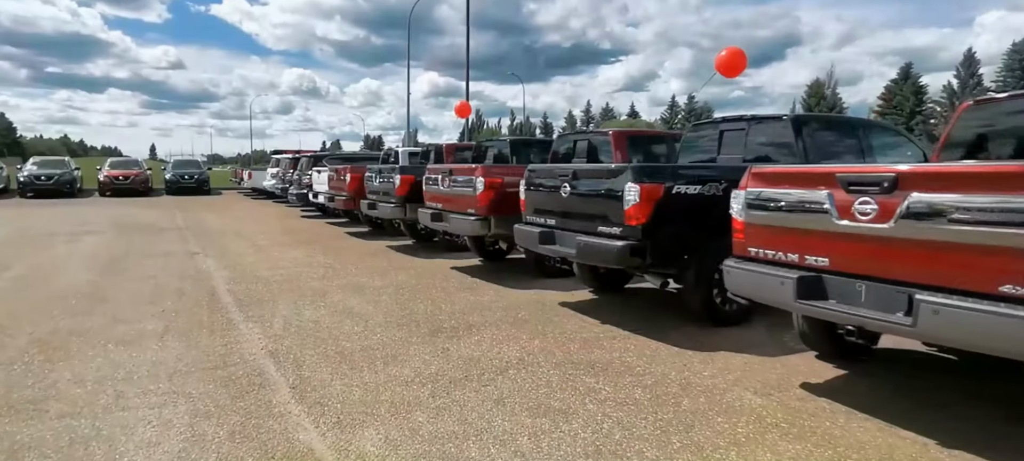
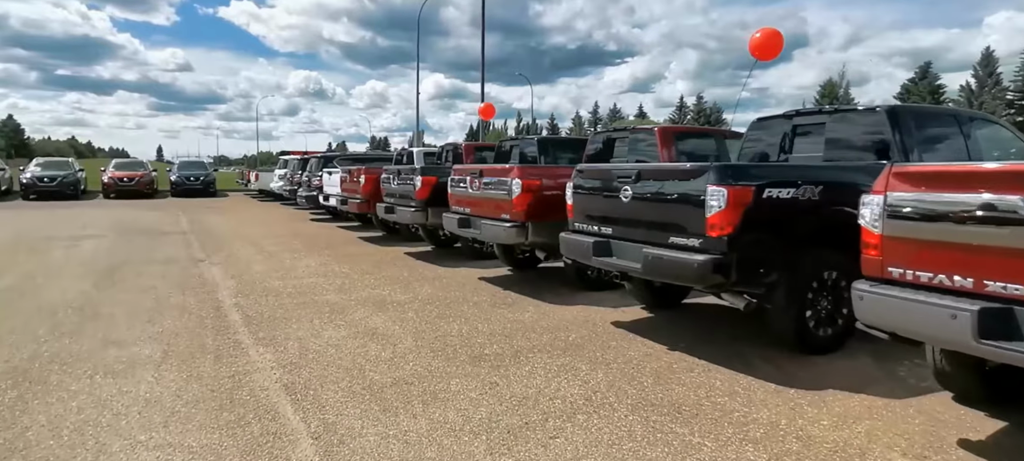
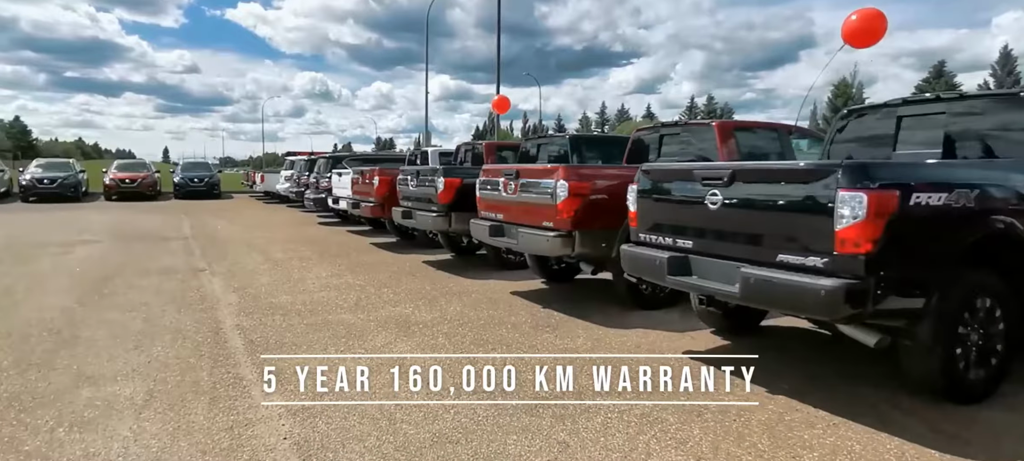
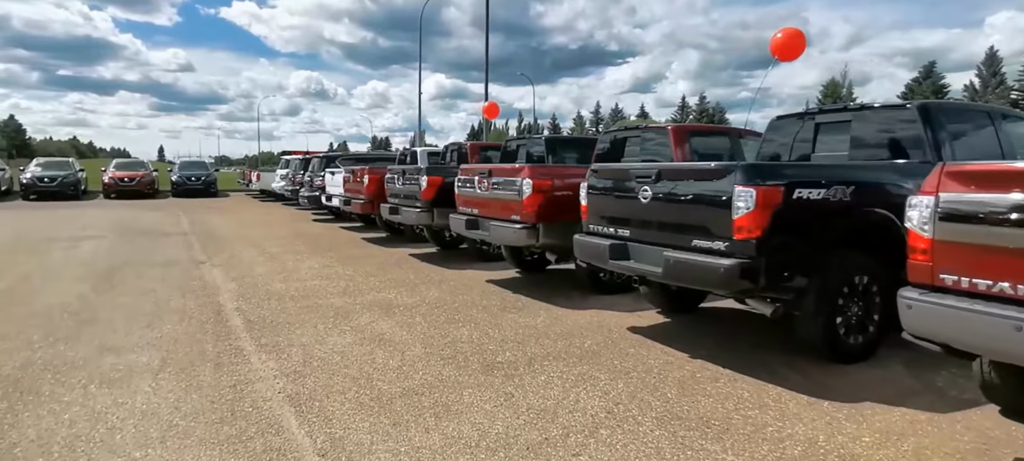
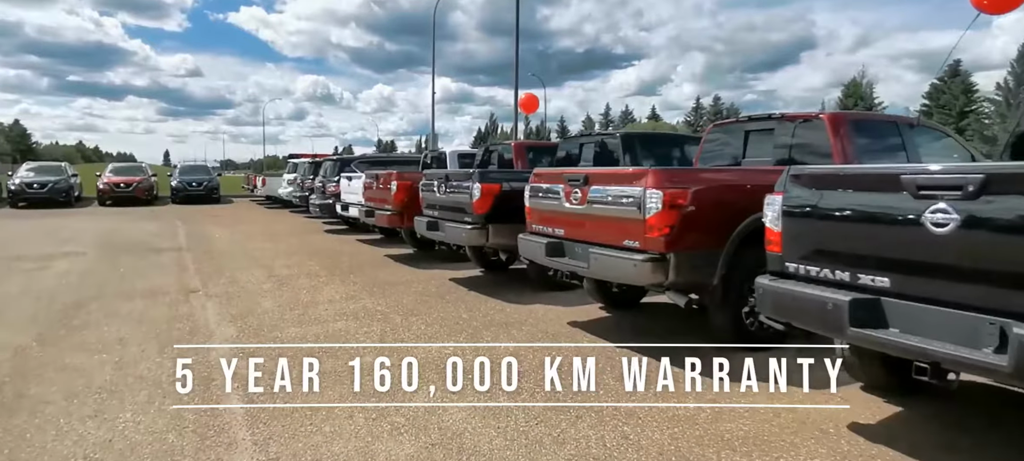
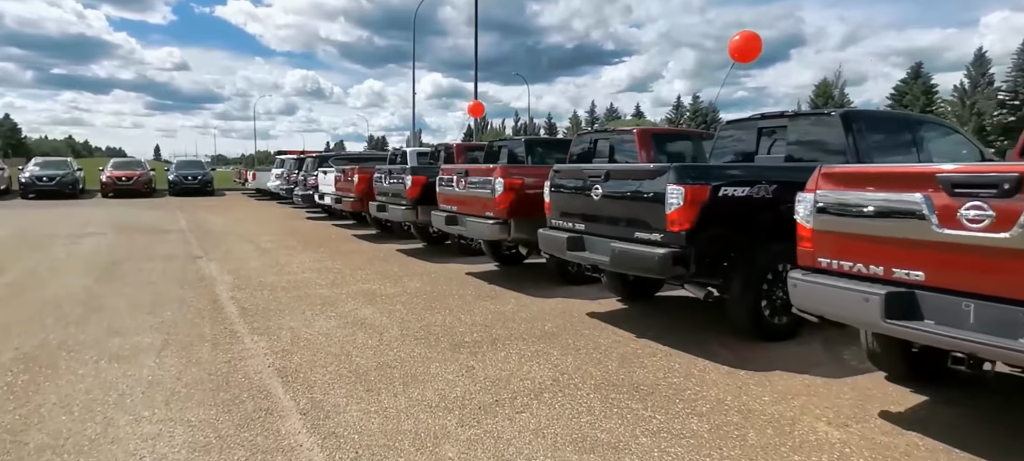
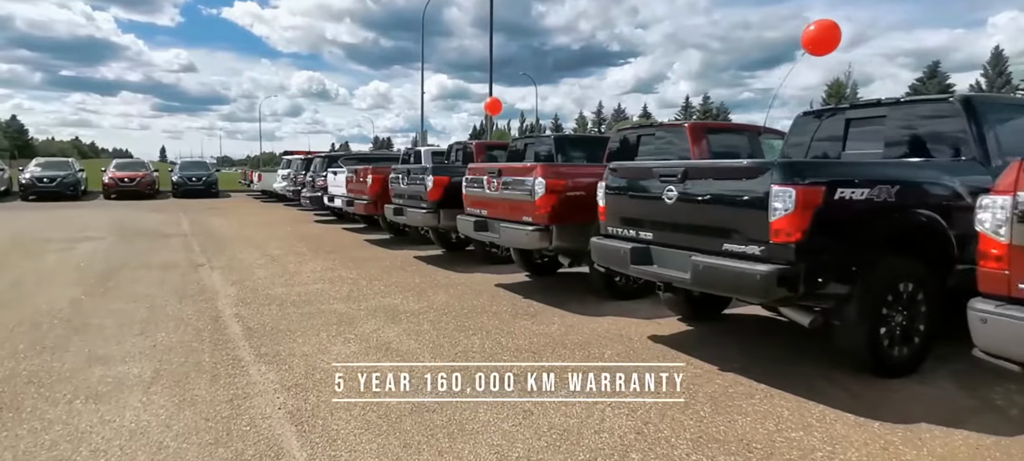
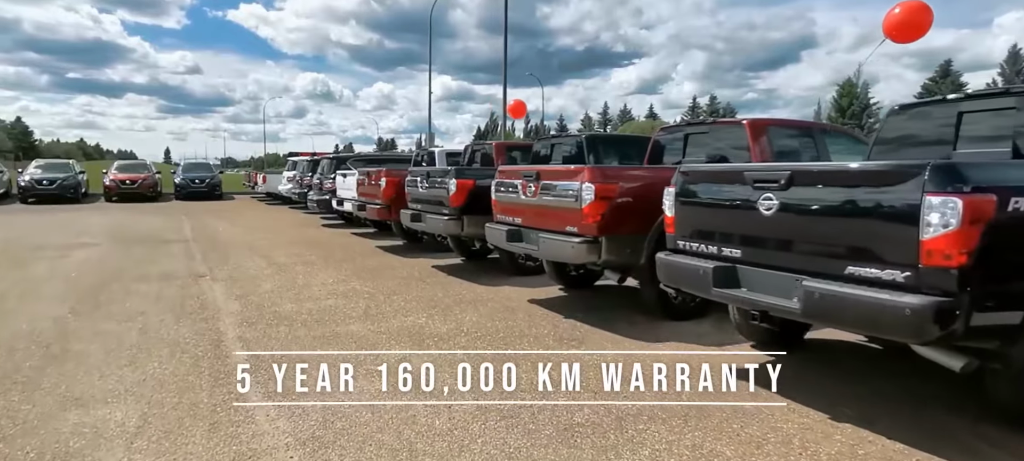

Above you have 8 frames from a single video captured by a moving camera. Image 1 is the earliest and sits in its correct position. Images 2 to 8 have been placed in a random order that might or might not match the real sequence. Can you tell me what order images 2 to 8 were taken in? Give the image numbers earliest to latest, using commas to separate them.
6, 2, 4, 7, 3, 8, 5
